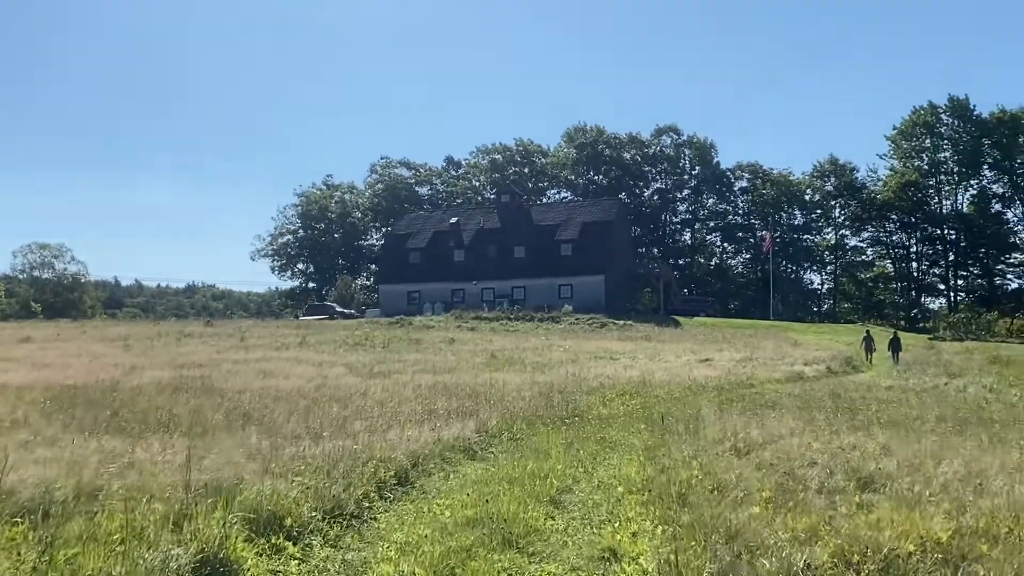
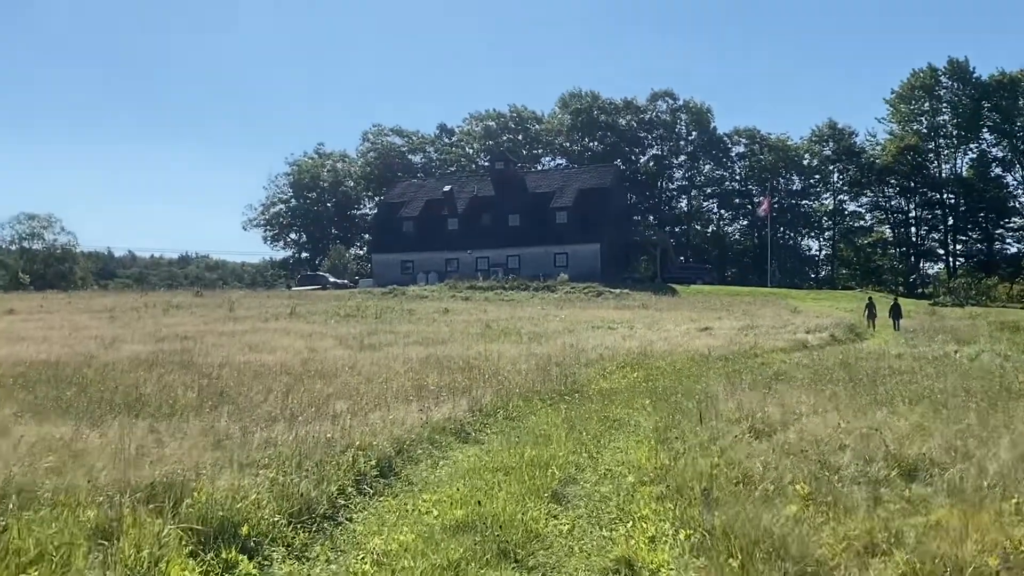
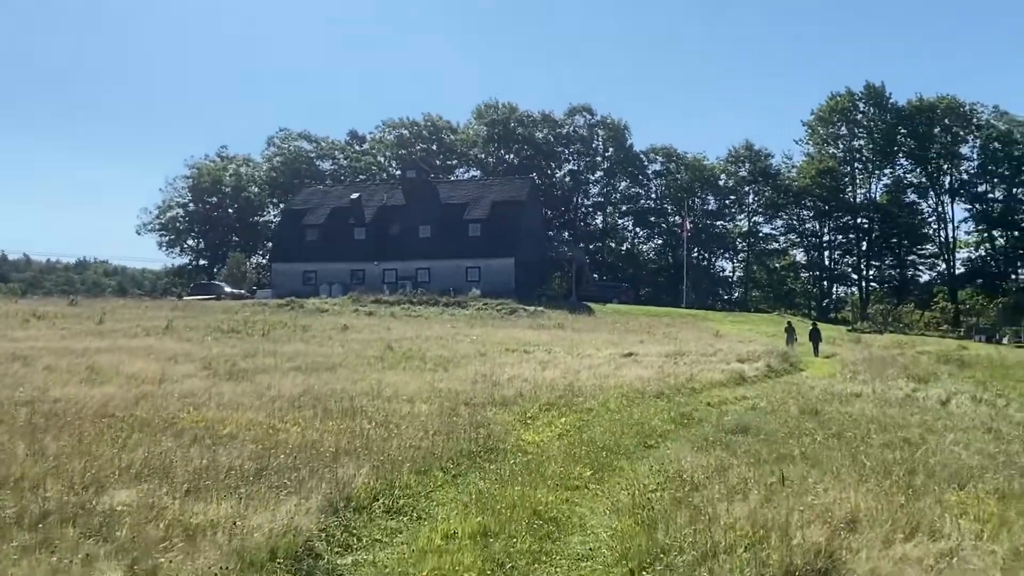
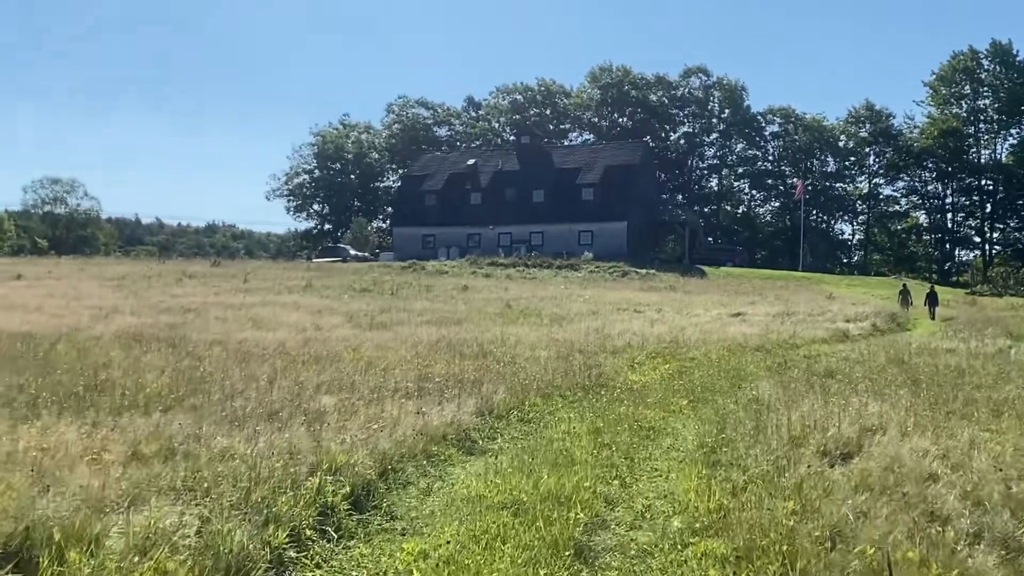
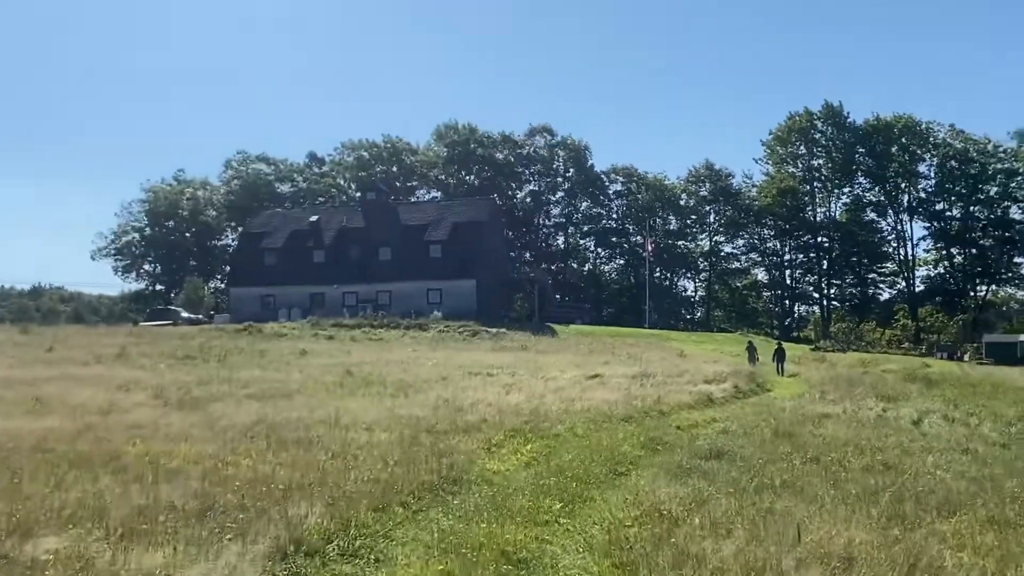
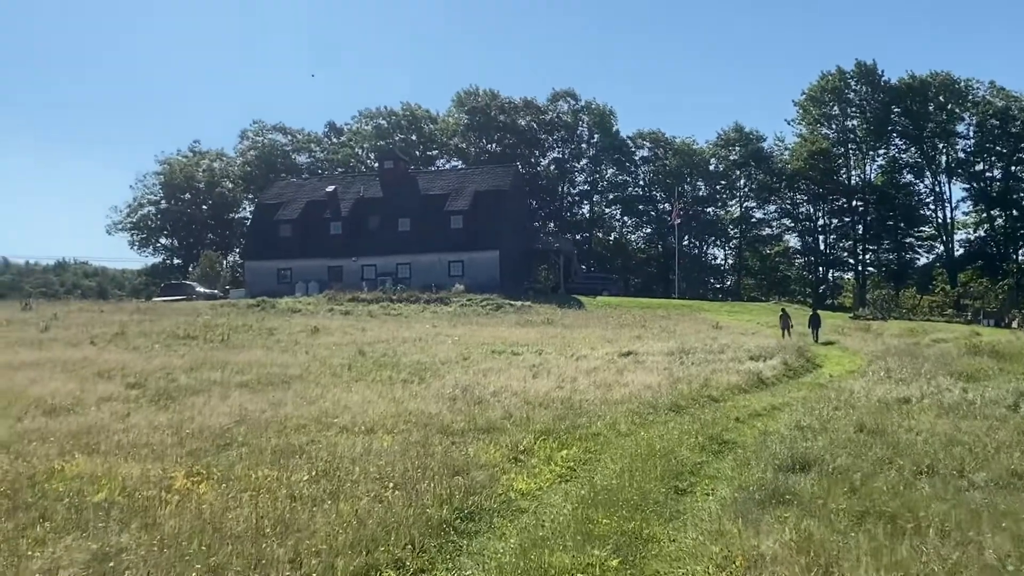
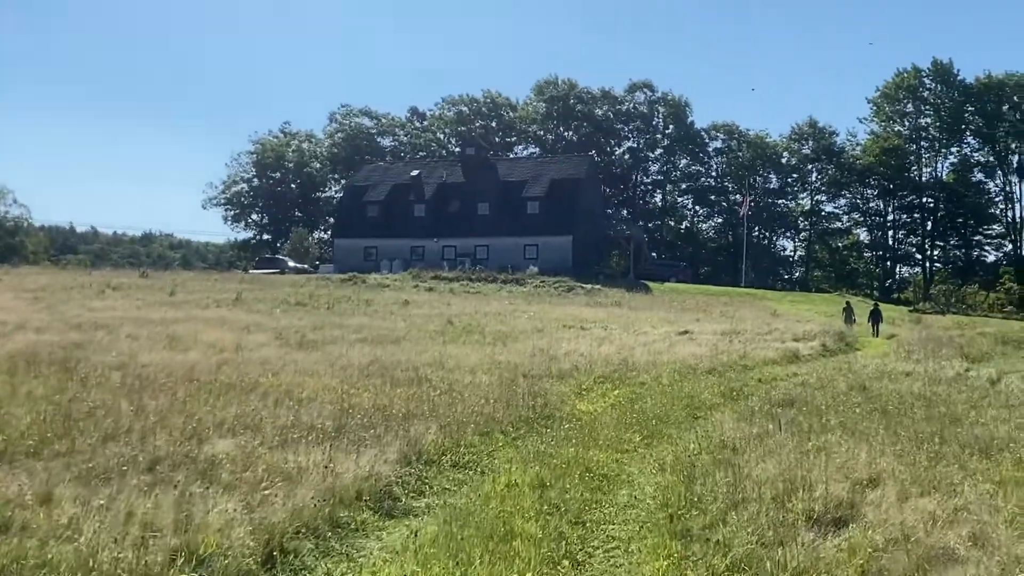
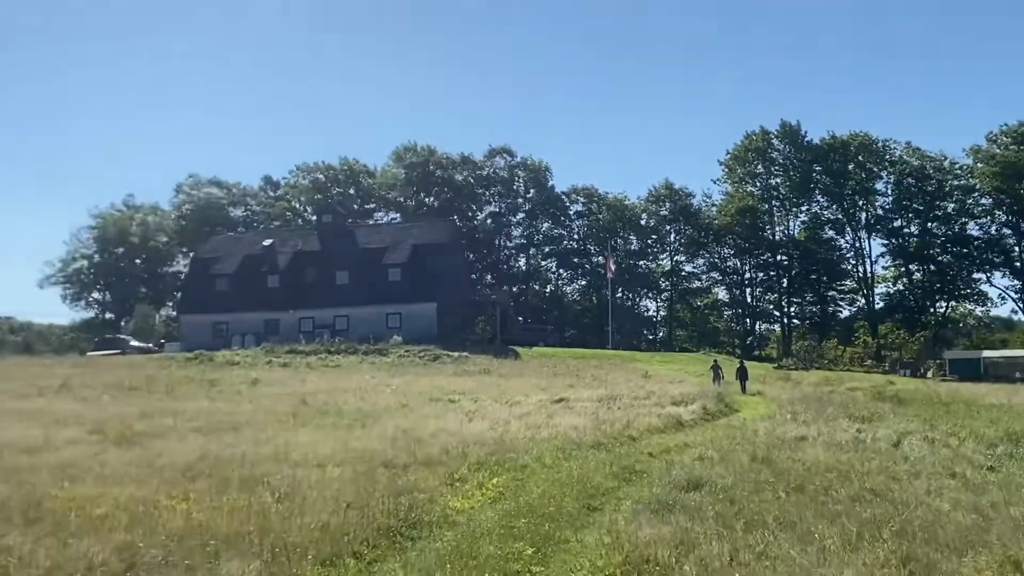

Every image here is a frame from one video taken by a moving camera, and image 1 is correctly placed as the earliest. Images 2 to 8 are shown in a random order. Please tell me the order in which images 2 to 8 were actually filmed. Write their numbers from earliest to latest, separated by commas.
2, 4, 7, 3, 5, 8, 6
